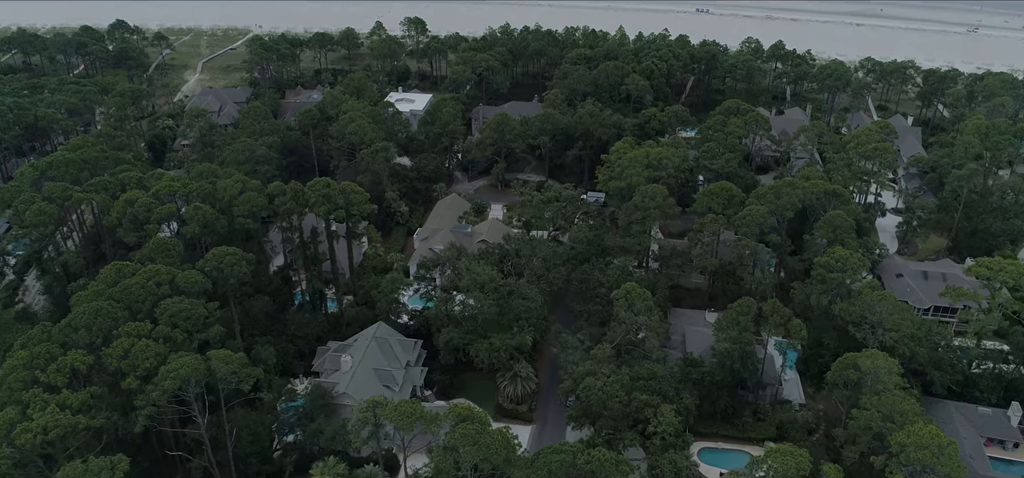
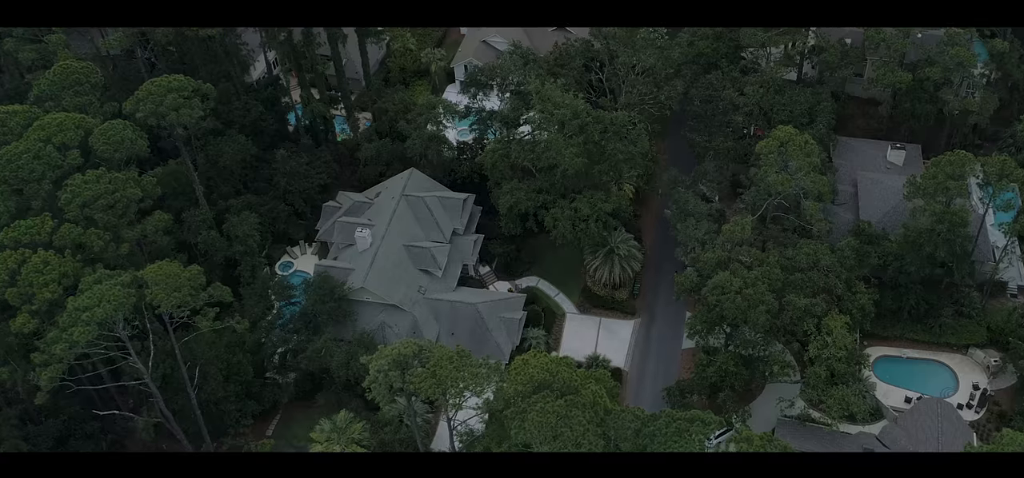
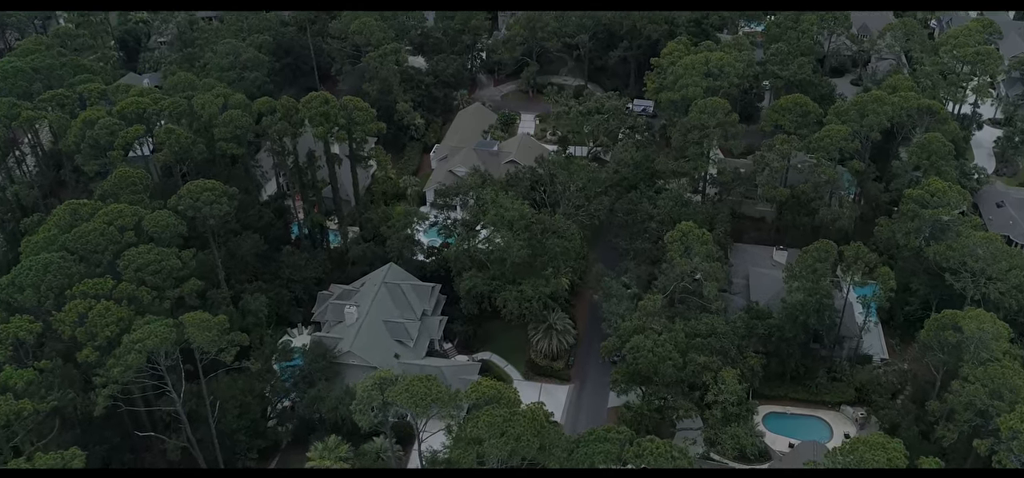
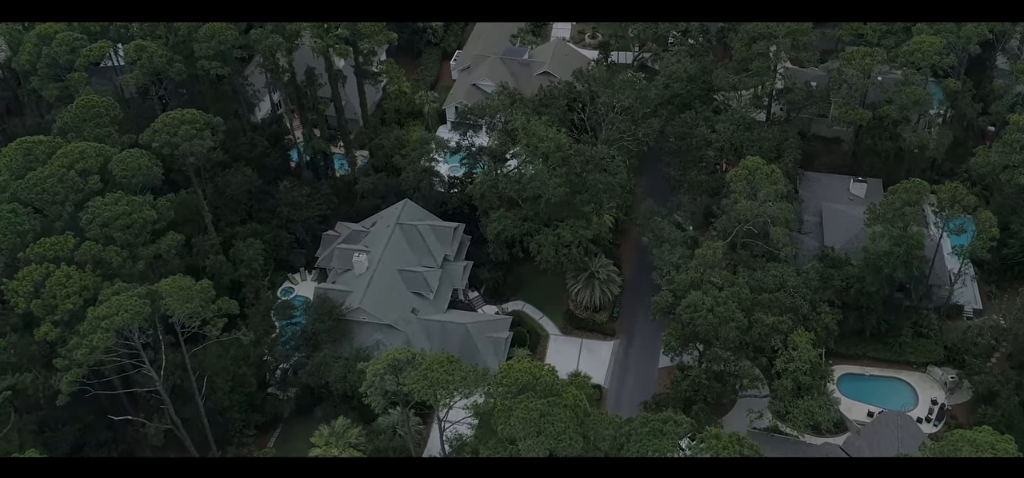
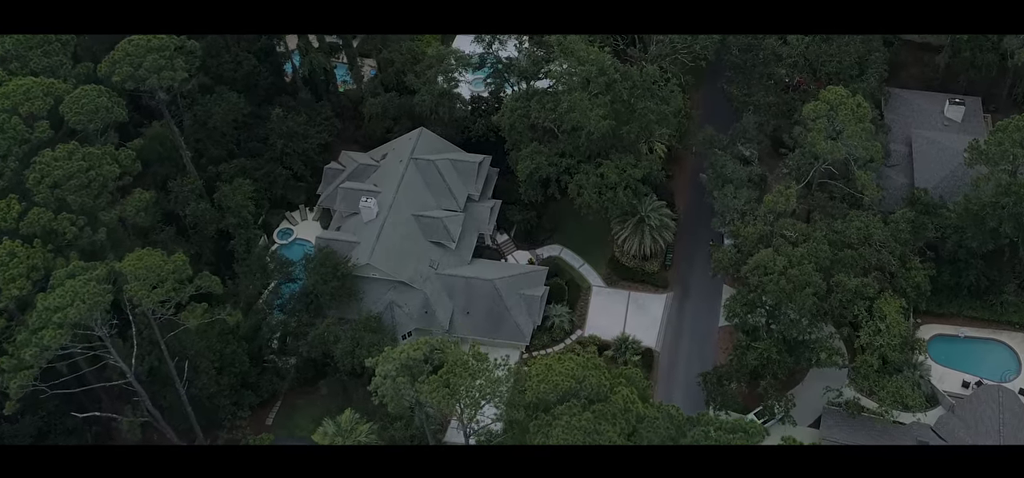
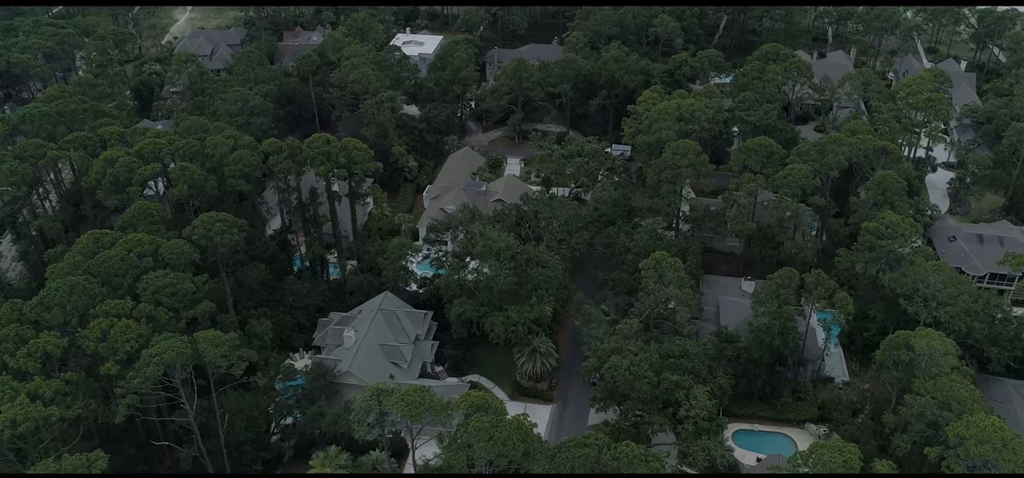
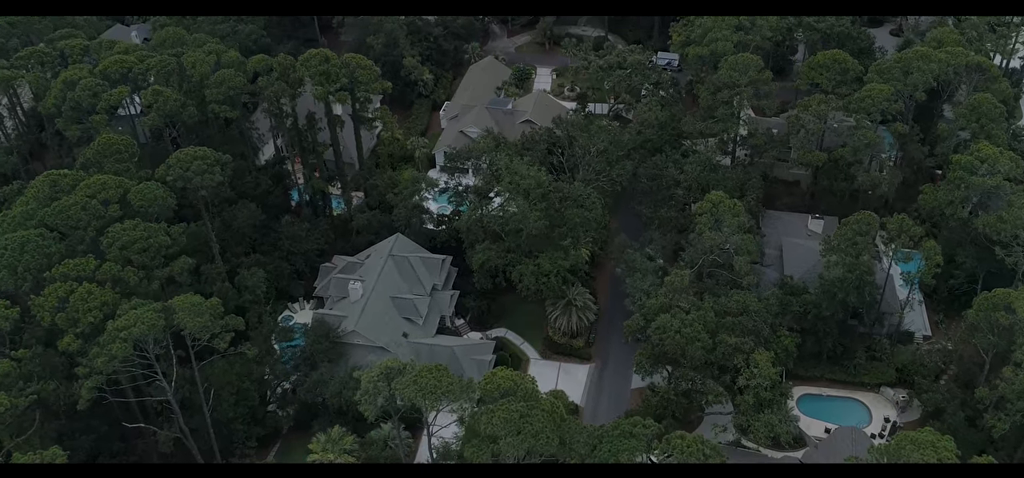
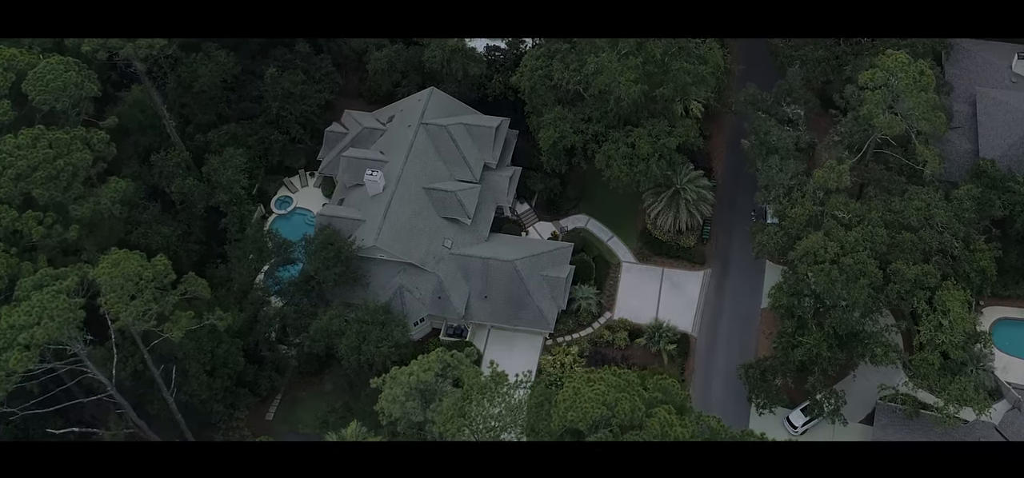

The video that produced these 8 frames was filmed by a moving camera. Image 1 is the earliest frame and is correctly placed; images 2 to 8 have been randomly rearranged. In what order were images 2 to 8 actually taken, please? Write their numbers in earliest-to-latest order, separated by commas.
6, 3, 7, 4, 2, 5, 8
